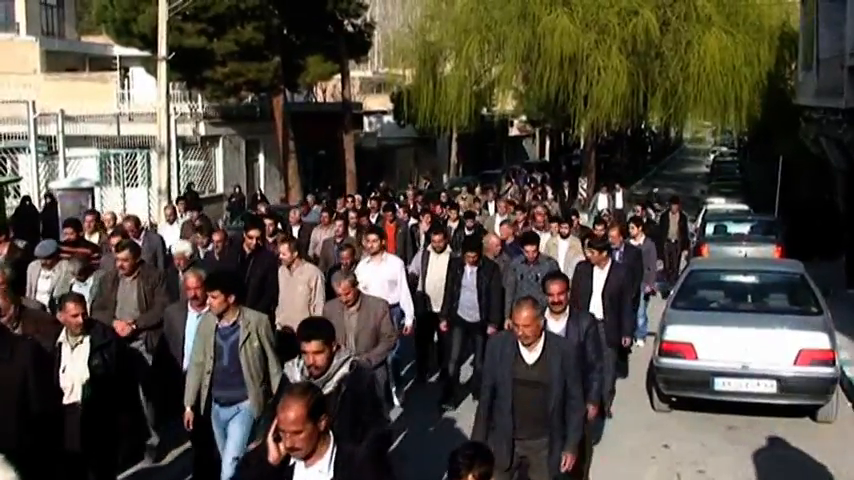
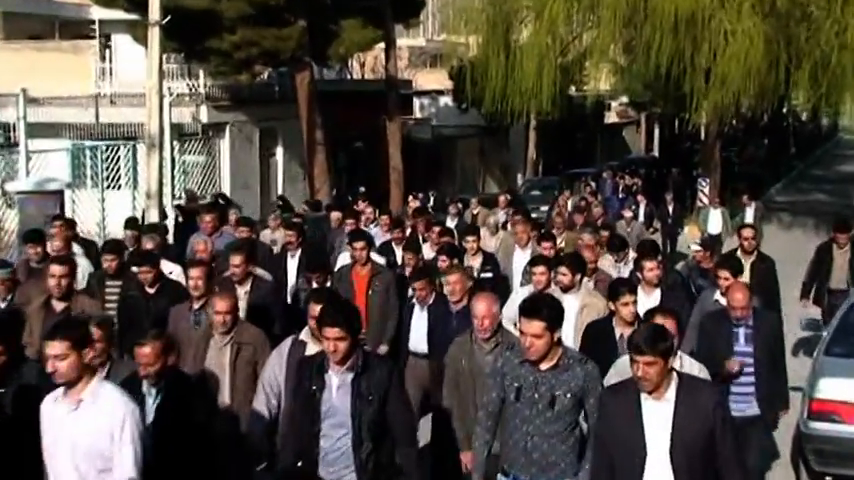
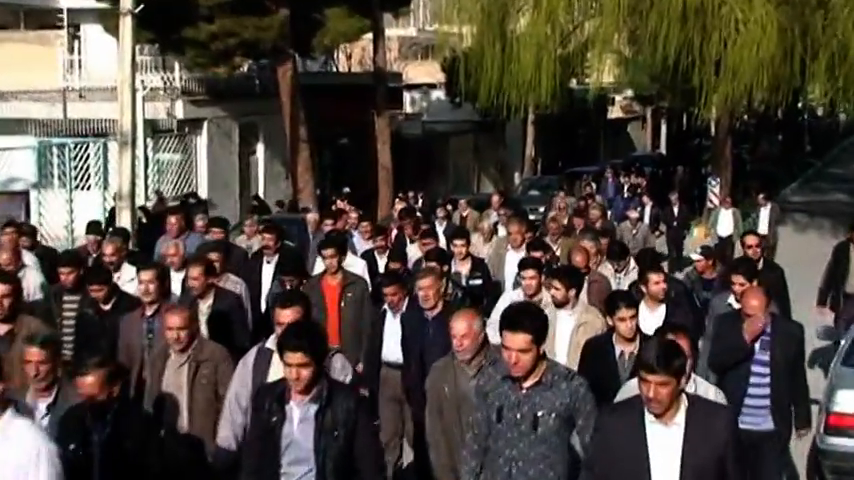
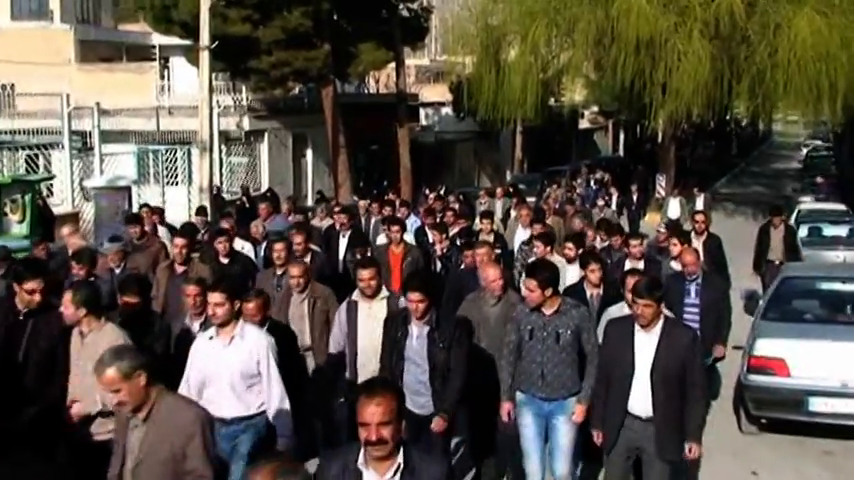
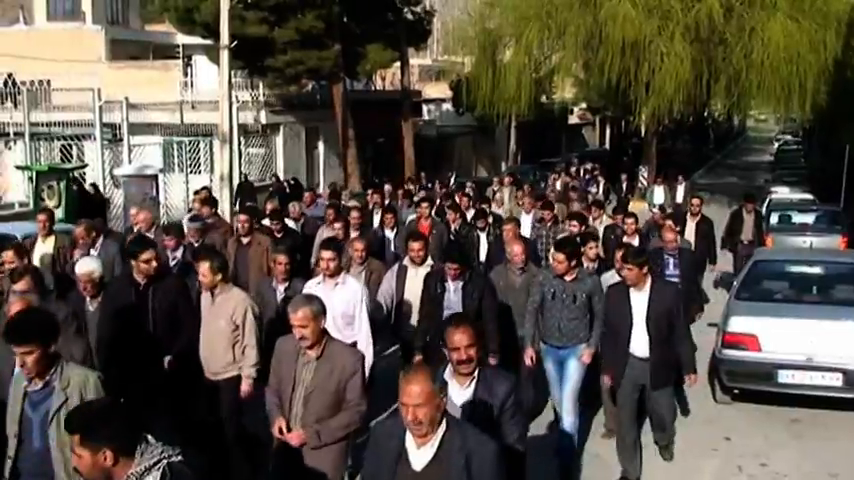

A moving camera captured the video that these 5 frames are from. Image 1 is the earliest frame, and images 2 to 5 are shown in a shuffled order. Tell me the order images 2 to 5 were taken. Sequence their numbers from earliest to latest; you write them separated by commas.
5, 4, 2, 3
